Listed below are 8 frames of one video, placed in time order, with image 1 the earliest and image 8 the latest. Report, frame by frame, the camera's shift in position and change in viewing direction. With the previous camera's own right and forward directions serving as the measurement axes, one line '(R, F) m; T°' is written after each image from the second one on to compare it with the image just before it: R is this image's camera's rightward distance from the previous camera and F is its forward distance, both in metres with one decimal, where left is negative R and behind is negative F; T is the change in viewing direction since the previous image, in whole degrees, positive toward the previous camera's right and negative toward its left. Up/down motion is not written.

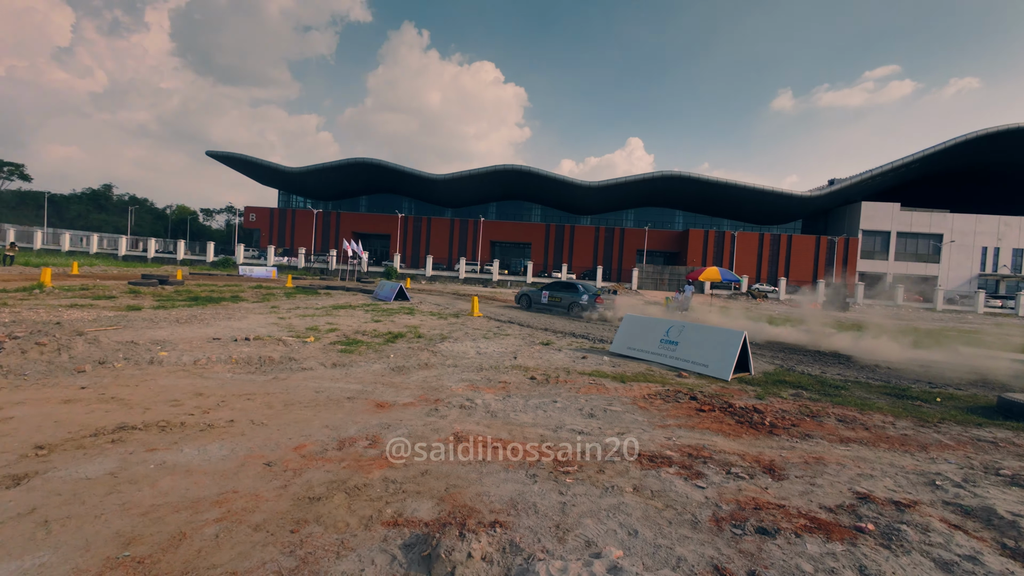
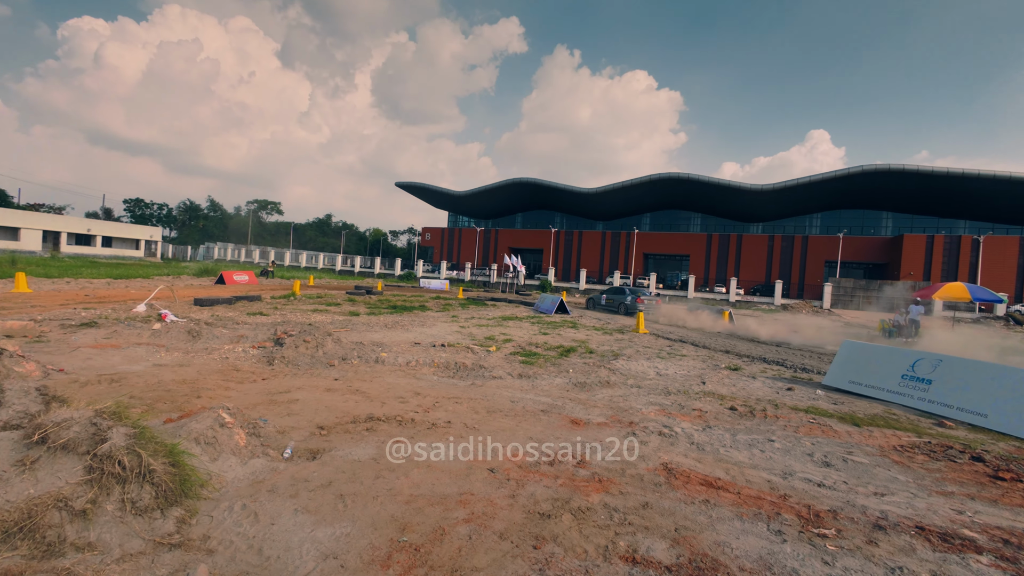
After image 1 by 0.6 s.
(-0.7, 0.0) m; -20°
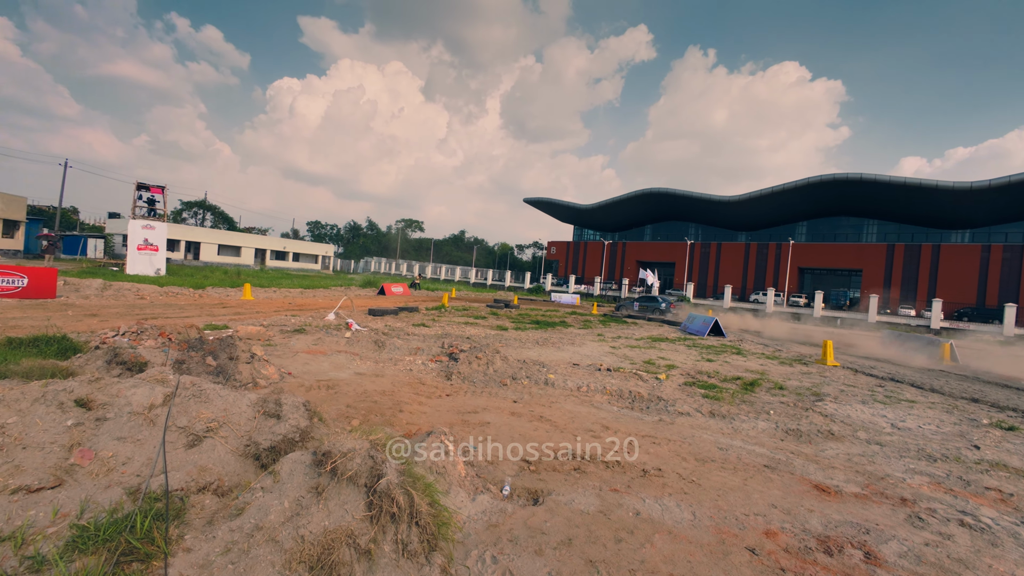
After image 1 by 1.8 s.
(-1.2, +0.4) m; -16°
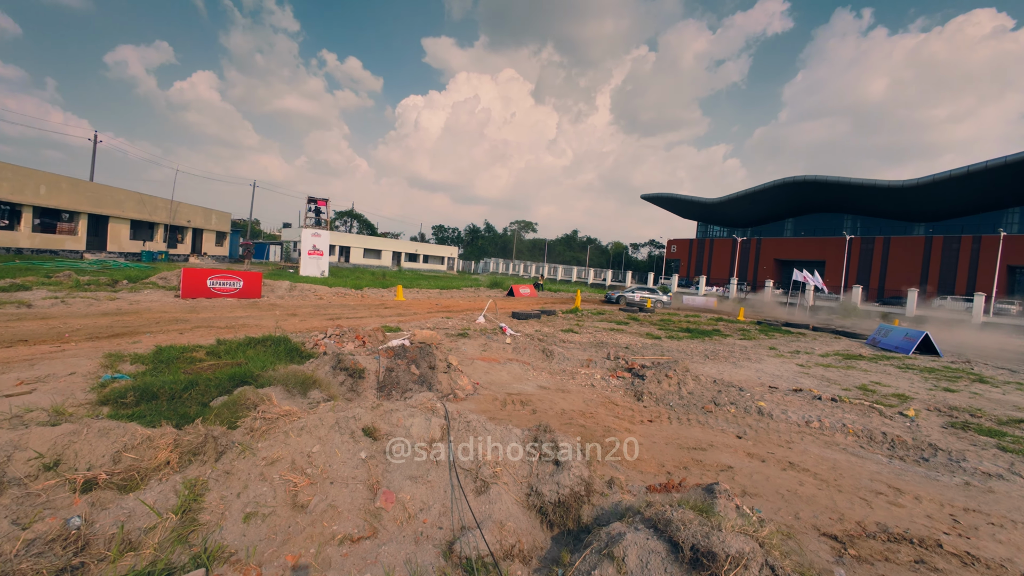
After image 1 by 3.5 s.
(-1.6, +0.6) m; -15°
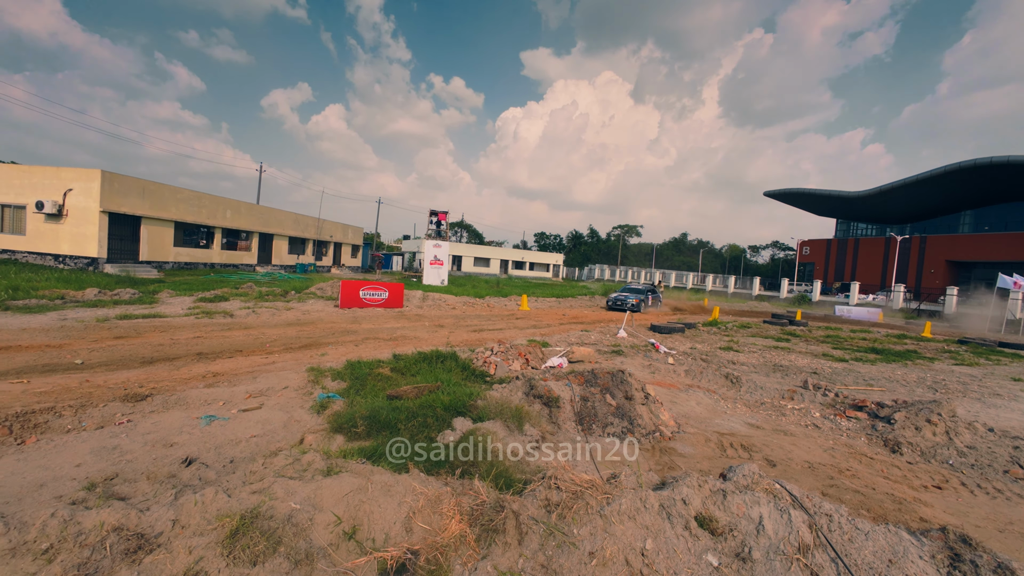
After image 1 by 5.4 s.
(-1.6, +0.6) m; -13°
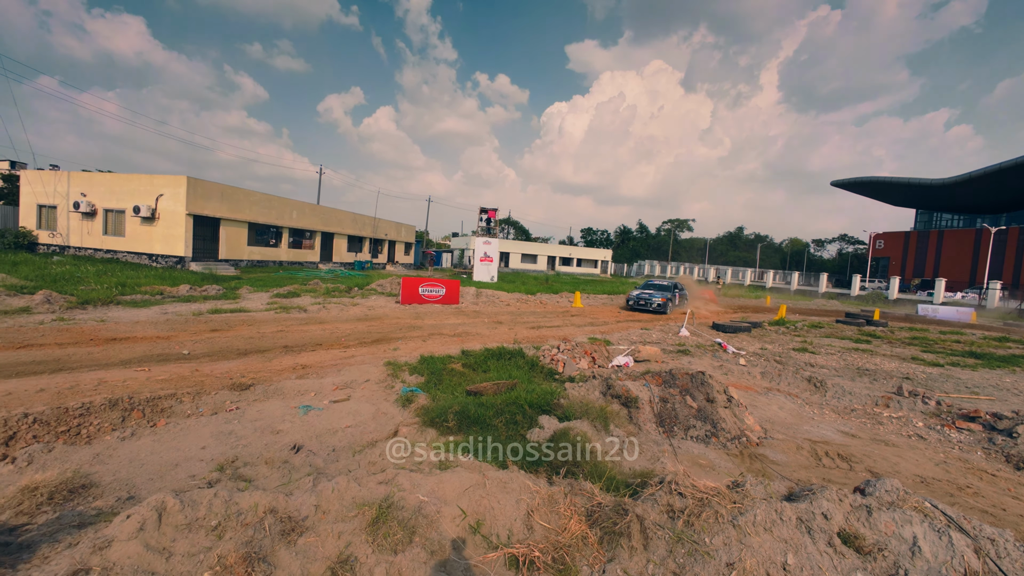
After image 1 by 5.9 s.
(-0.5, 0.0) m; -6°
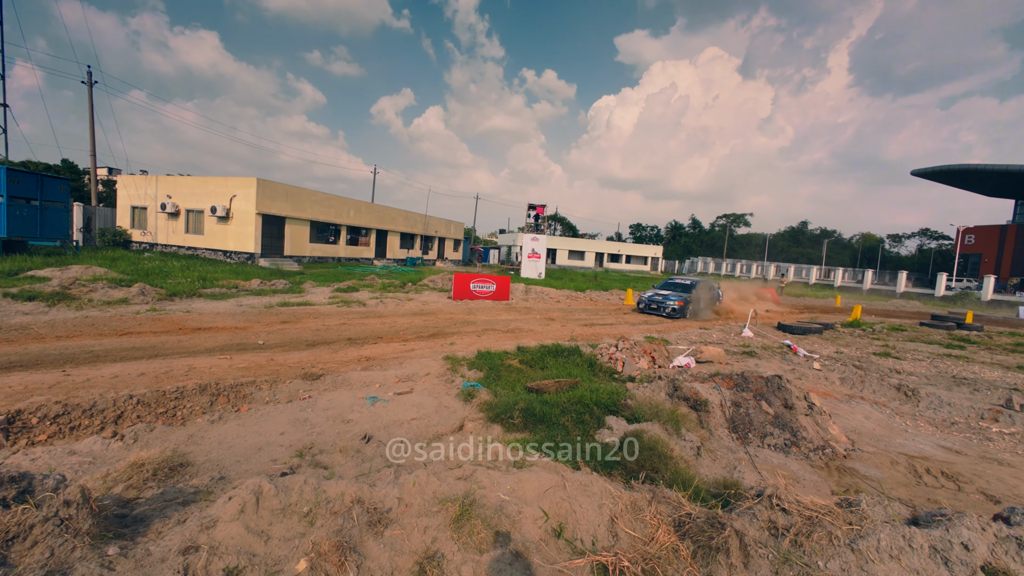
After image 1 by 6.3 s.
(-0.2, +0.1) m; -6°
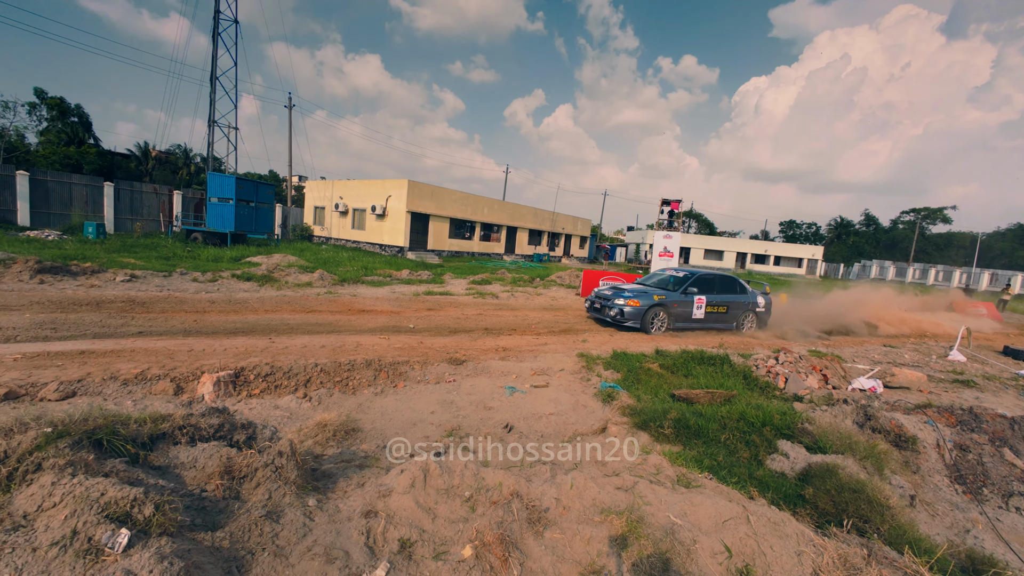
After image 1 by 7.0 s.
(-0.3, +0.2) m; -16°
